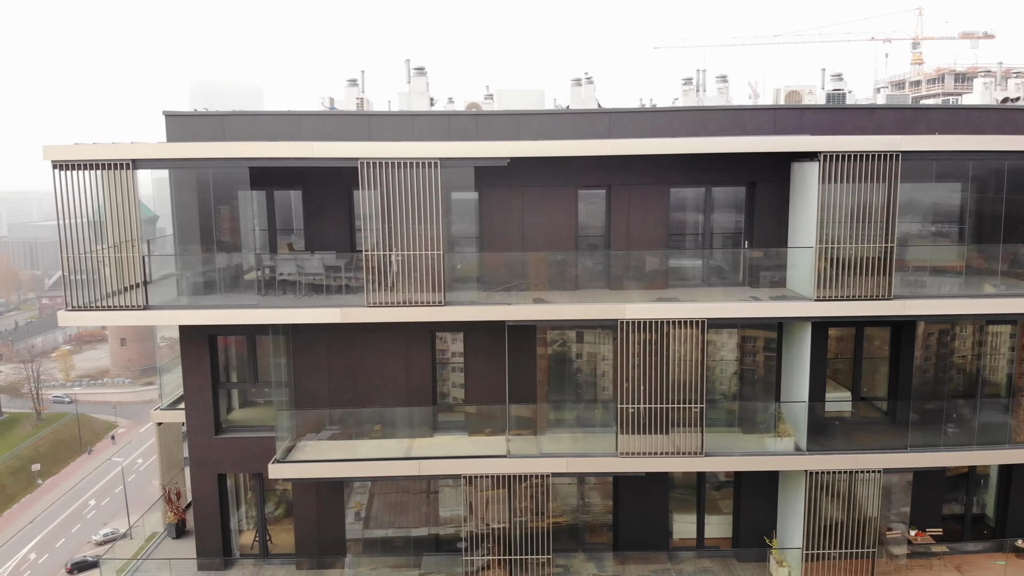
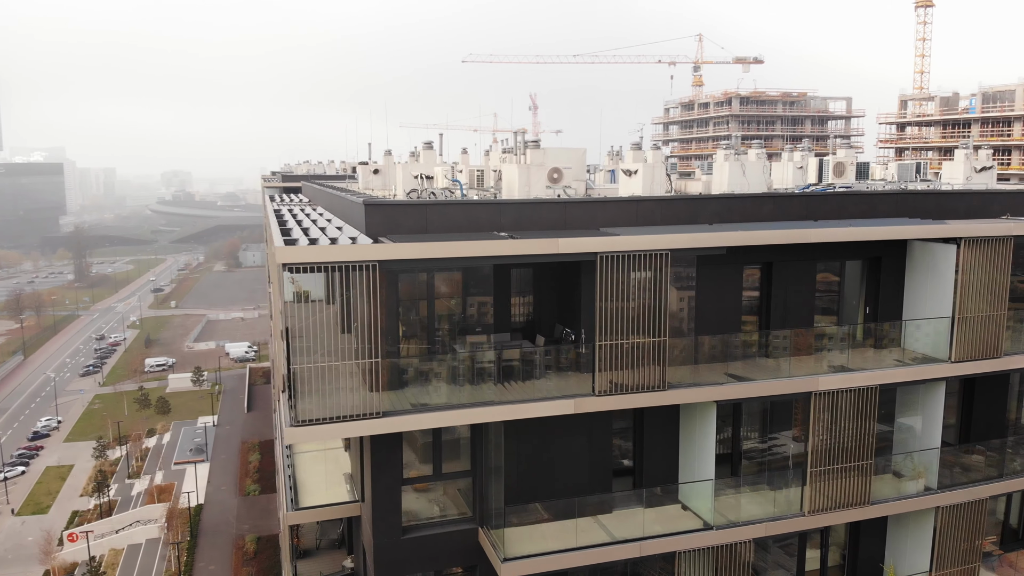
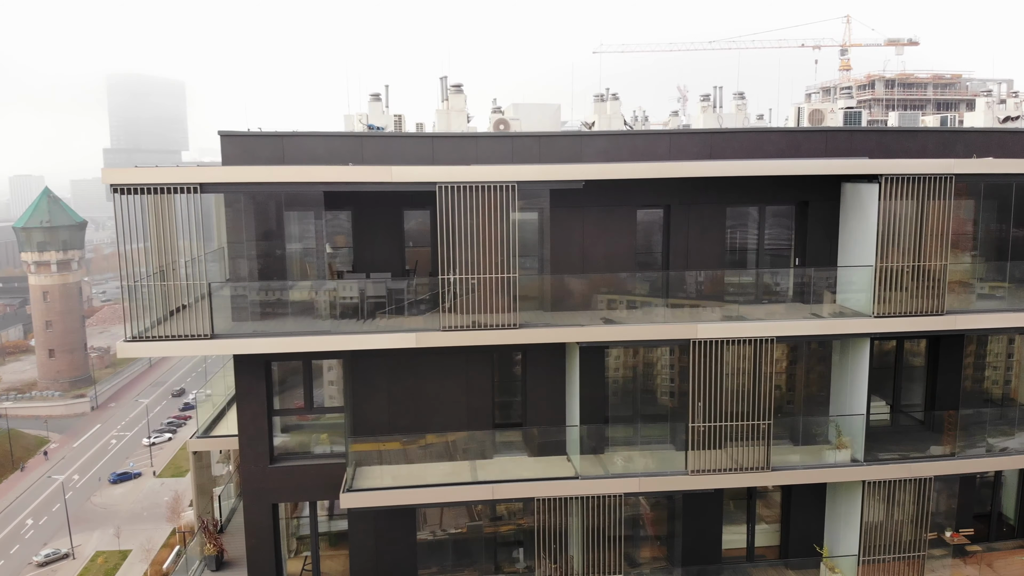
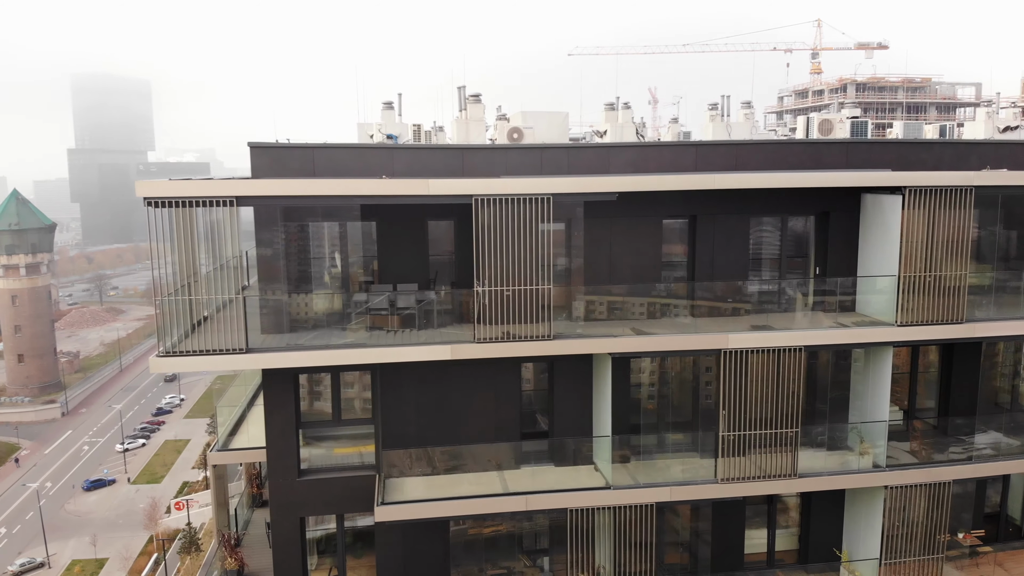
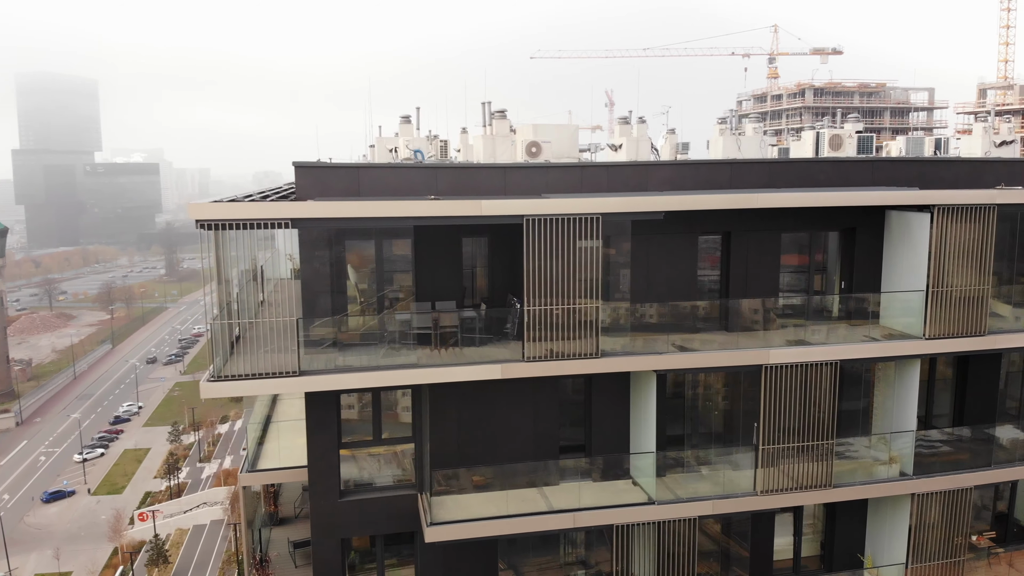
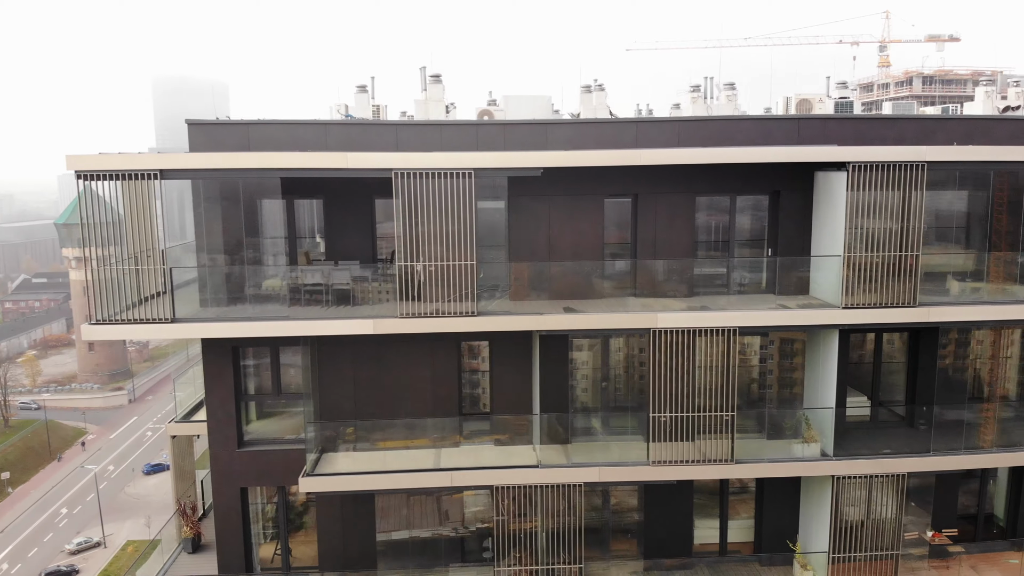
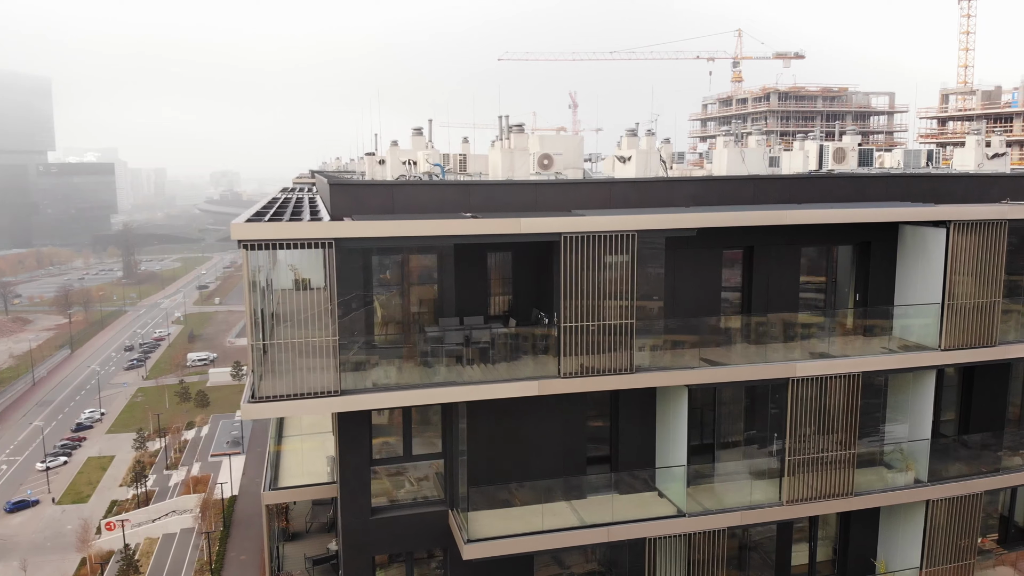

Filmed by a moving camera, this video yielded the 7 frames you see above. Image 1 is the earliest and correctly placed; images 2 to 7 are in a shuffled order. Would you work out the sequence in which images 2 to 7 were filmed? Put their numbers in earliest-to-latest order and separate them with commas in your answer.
6, 3, 4, 5, 7, 2
